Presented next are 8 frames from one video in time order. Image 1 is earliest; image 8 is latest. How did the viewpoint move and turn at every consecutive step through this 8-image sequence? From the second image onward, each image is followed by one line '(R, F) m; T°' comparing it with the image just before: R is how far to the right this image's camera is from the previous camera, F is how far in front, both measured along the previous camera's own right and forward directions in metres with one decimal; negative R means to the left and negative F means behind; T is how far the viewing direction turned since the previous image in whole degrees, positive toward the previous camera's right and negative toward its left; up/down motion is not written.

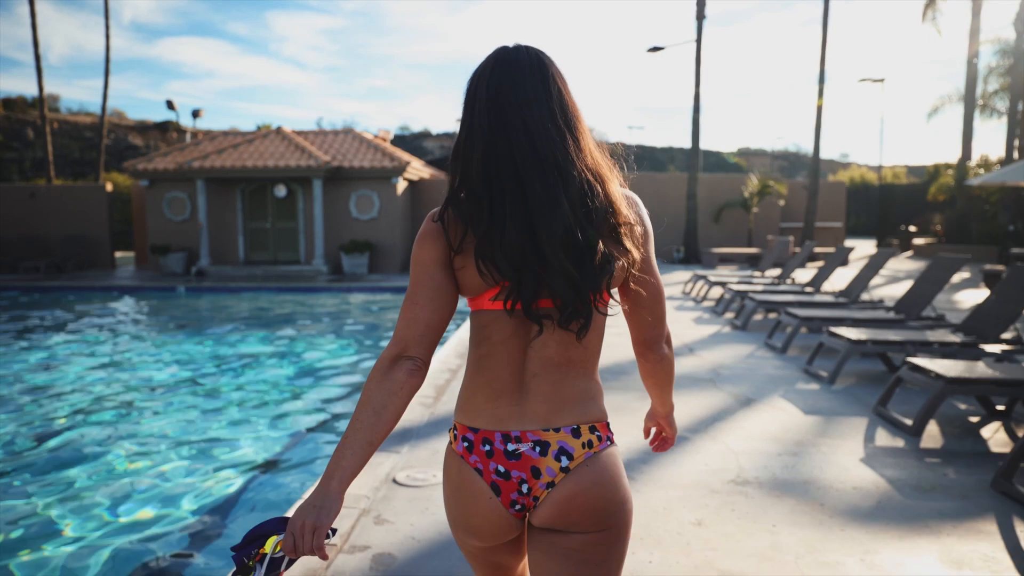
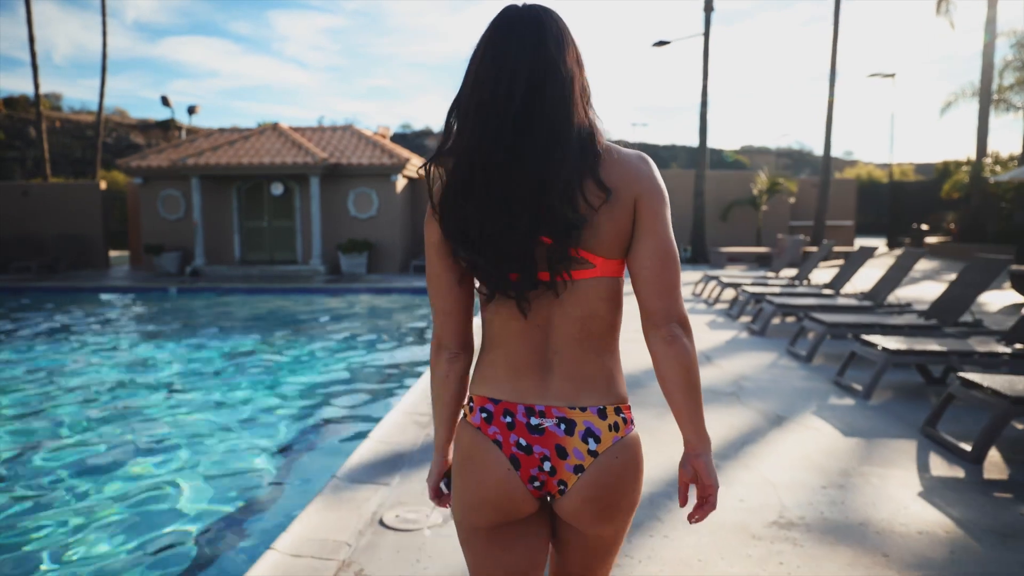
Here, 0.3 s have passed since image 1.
(0.0, +0.5) m; 0°
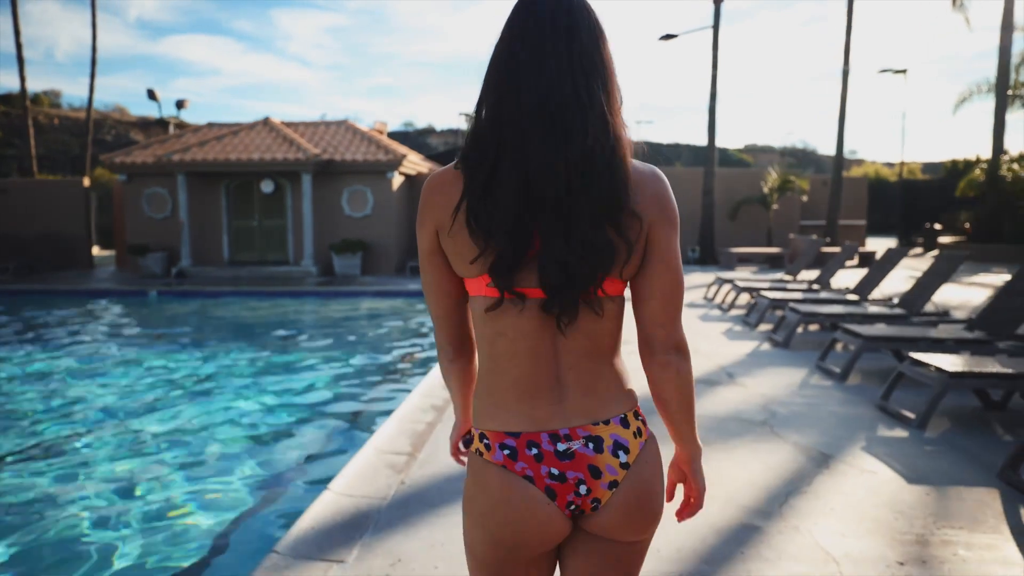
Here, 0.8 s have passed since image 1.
(0.0, +0.7) m; 0°
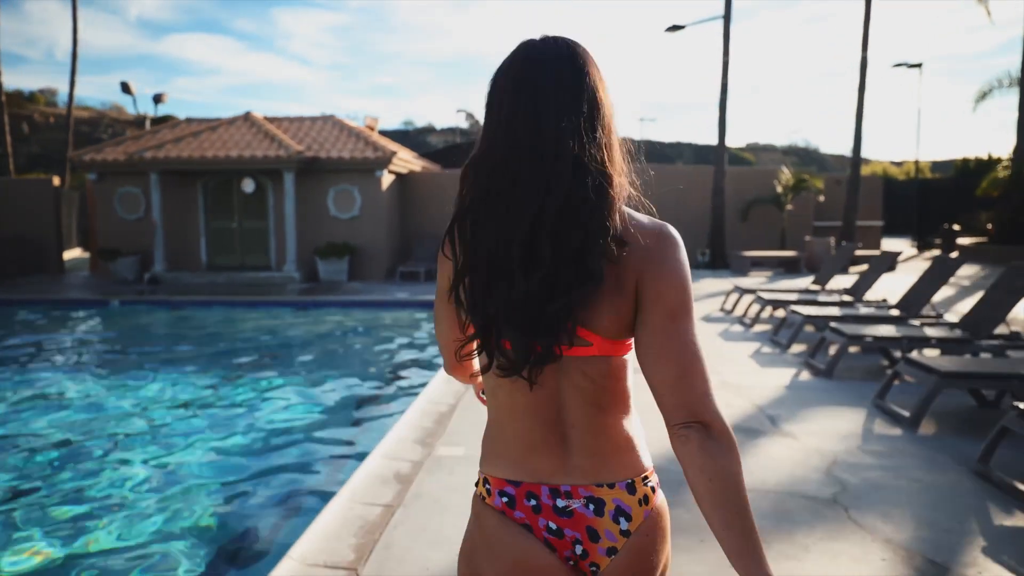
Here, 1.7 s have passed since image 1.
(+0.1, +1.0) m; 0°
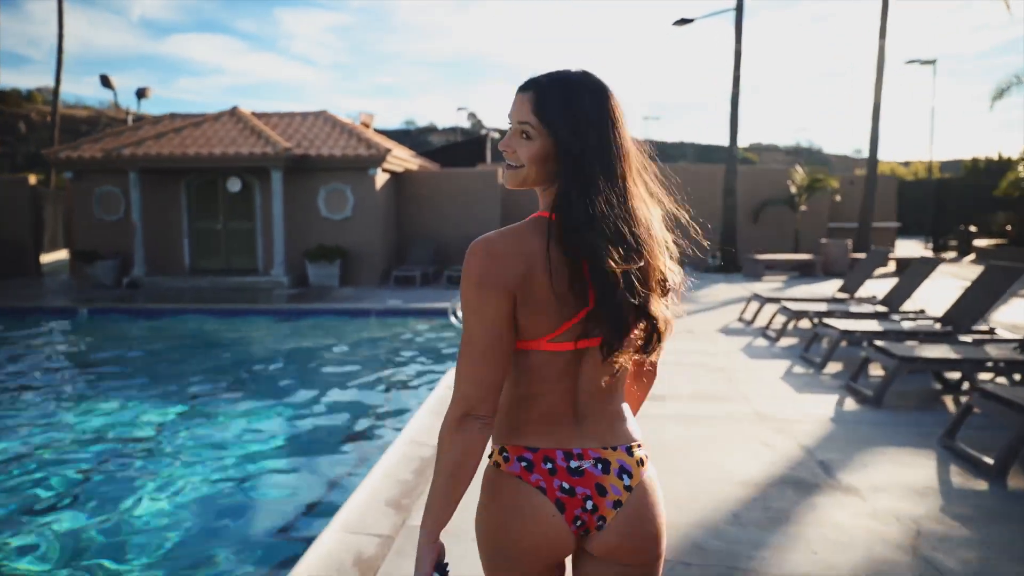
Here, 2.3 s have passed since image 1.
(0.0, +0.8) m; 0°
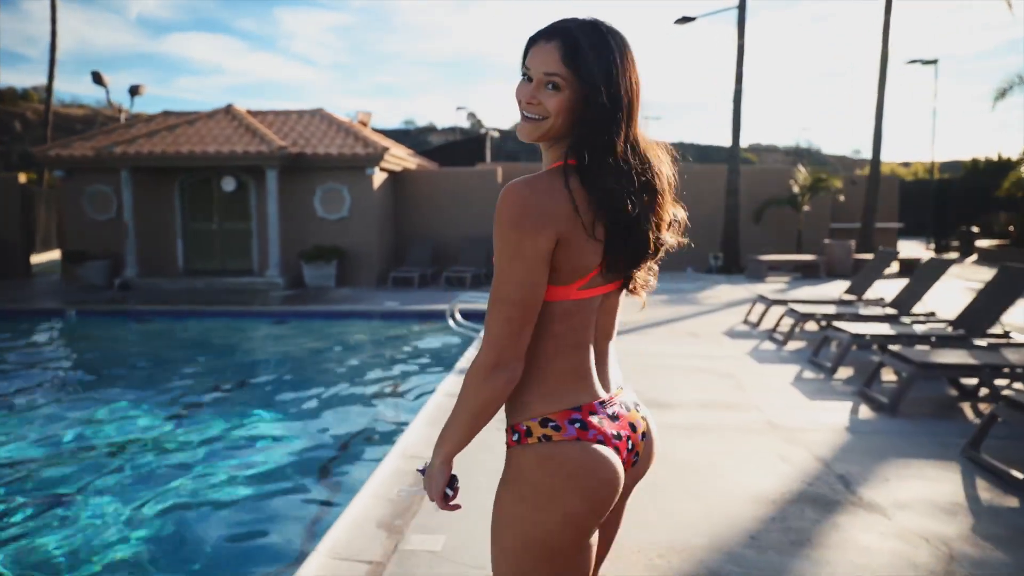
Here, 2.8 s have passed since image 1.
(0.0, +0.2) m; 0°
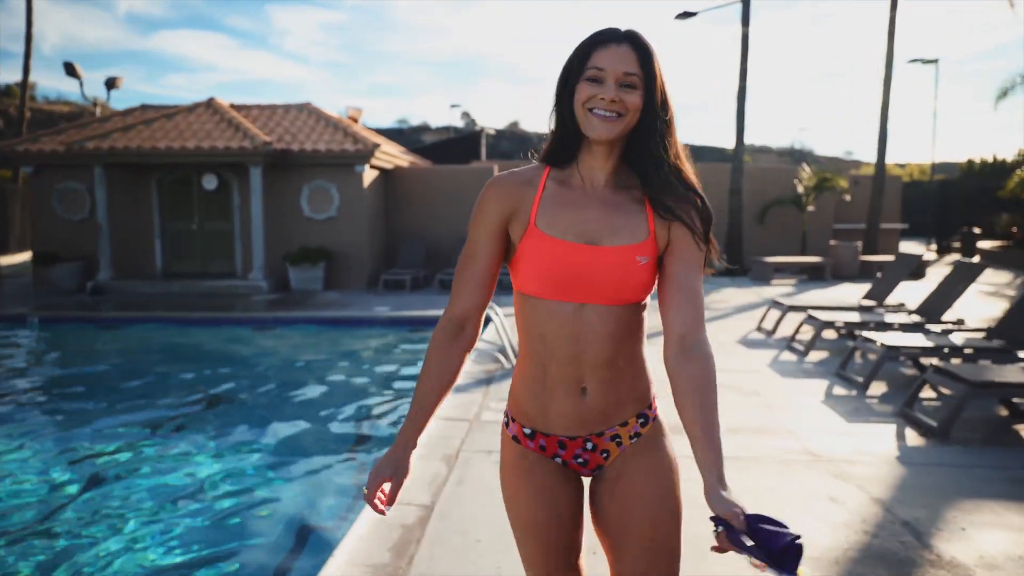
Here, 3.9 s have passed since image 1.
(-0.1, +0.6) m; +1°
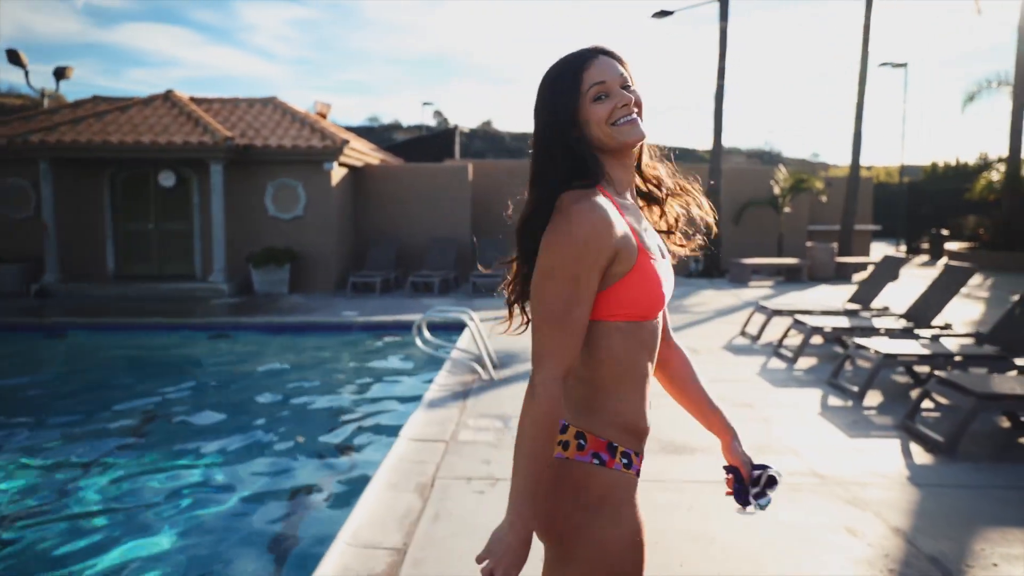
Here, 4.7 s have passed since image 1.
(0.0, +0.4) m; +2°
